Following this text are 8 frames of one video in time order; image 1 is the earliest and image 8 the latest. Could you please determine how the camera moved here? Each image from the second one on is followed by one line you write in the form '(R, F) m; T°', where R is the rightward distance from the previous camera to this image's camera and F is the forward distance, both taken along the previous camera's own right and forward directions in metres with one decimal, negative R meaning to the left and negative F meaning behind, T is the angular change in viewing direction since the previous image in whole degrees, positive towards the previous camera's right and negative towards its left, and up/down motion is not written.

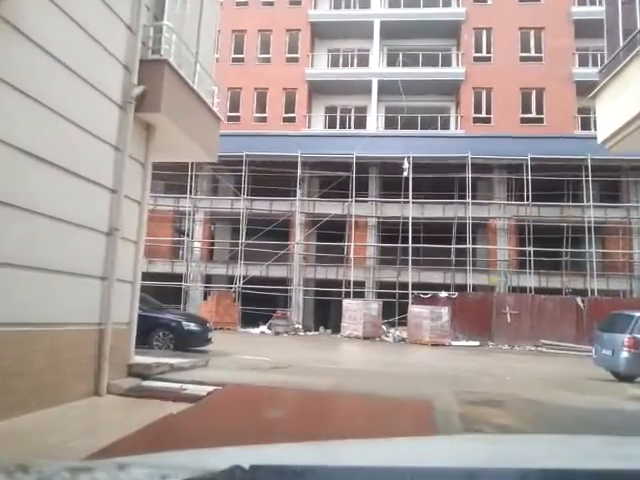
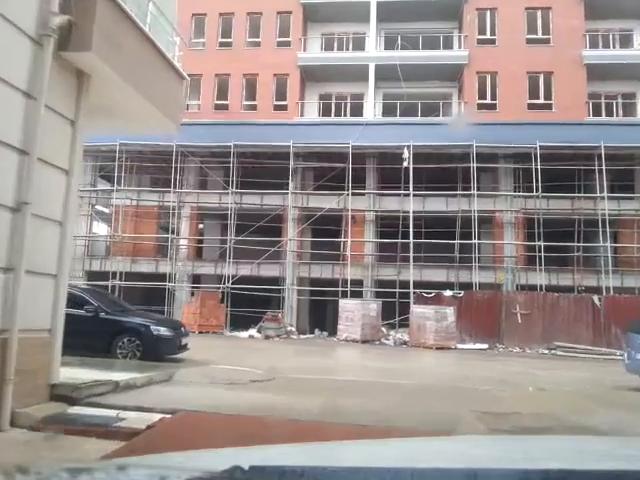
(+0.1, +1.5) m; 0°
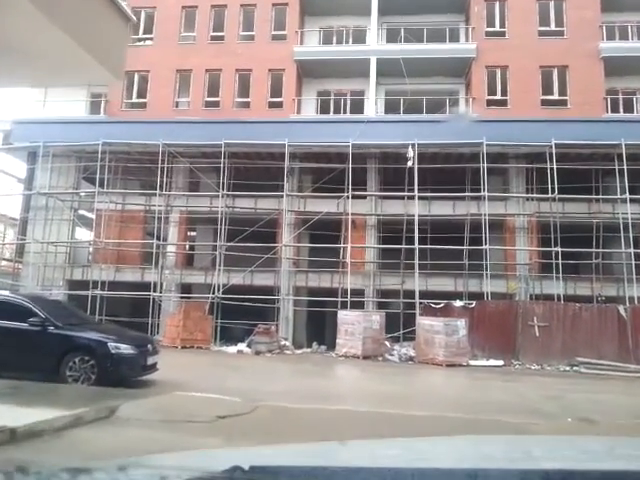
(+0.1, +1.5) m; 0°
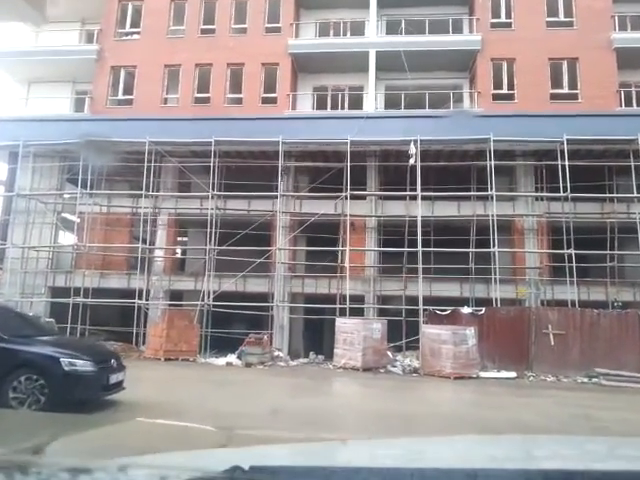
(+0.1, +1.2) m; 0°
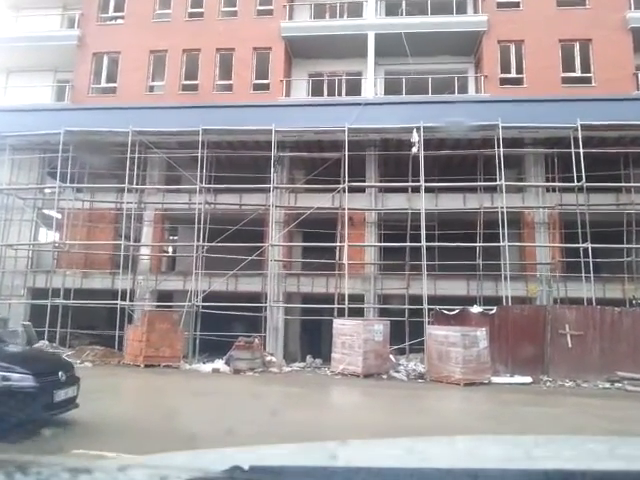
(+0.1, +1.2) m; 0°
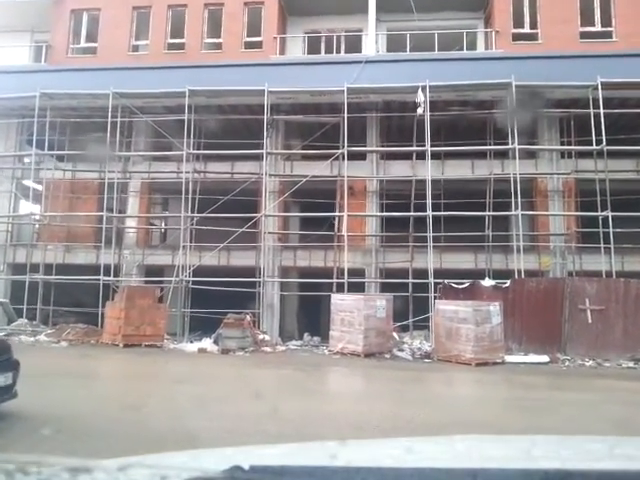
(+0.1, +1.2) m; 0°
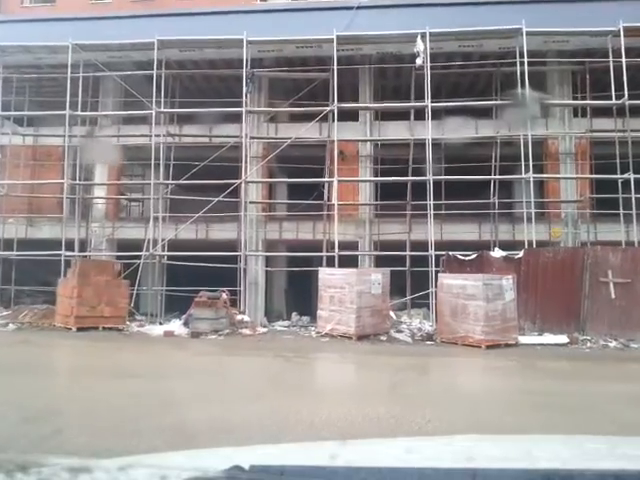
(+0.2, +1.5) m; +1°
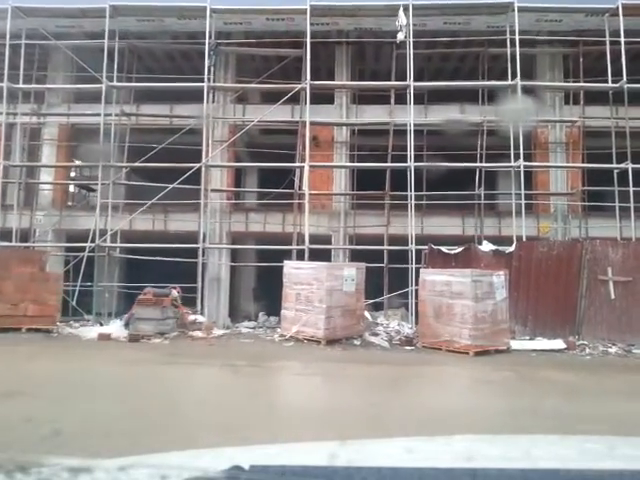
(+0.2, +1.3) m; +2°
